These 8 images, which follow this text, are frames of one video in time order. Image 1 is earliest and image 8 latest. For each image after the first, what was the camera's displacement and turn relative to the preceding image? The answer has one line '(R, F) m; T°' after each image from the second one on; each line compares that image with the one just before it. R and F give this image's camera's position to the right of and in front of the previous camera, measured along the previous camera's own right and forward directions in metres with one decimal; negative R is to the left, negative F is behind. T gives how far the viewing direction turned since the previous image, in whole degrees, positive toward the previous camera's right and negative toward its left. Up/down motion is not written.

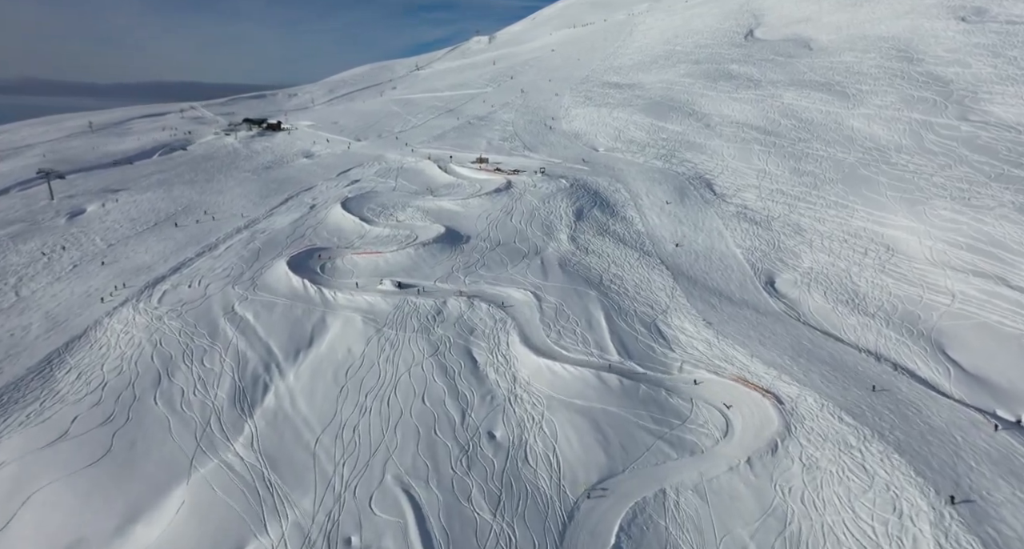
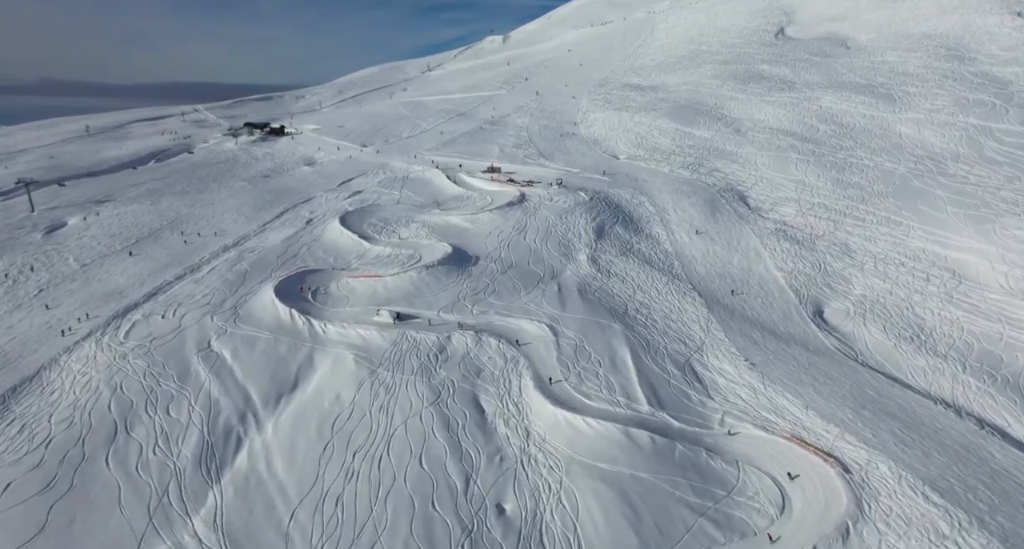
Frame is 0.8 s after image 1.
(-0.1, +2.0) m; -1°
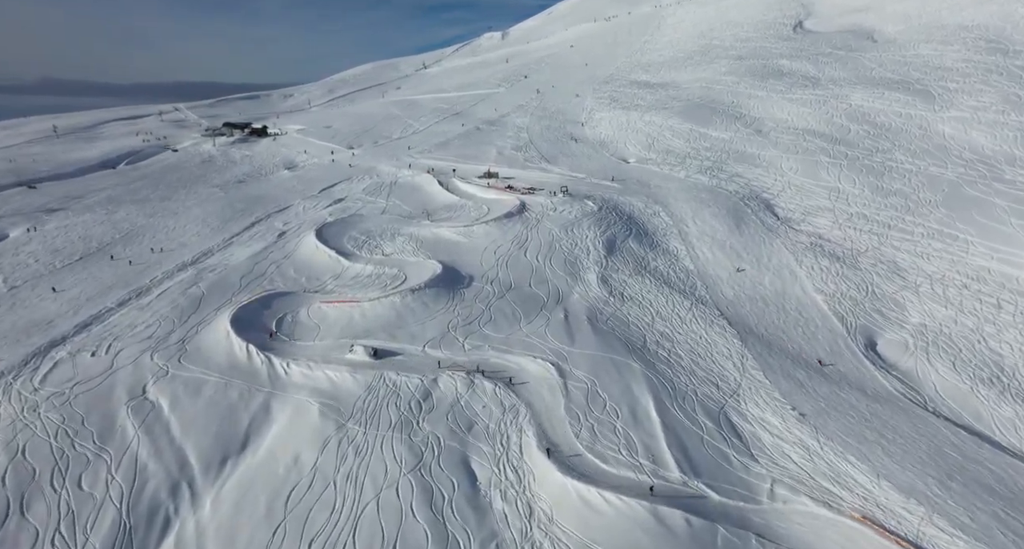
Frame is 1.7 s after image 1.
(0.0, +2.3) m; 0°
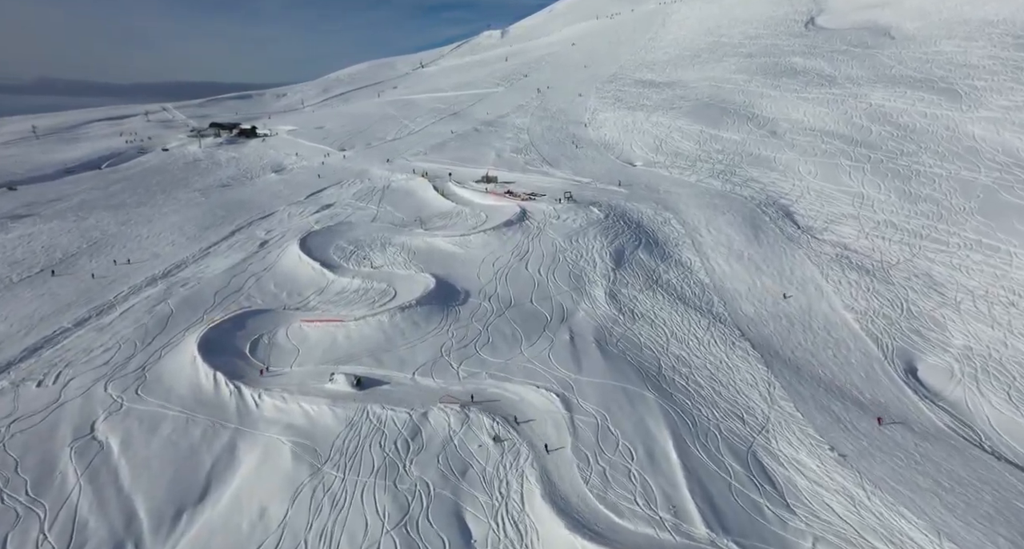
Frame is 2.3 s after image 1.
(0.0, +1.3) m; 0°
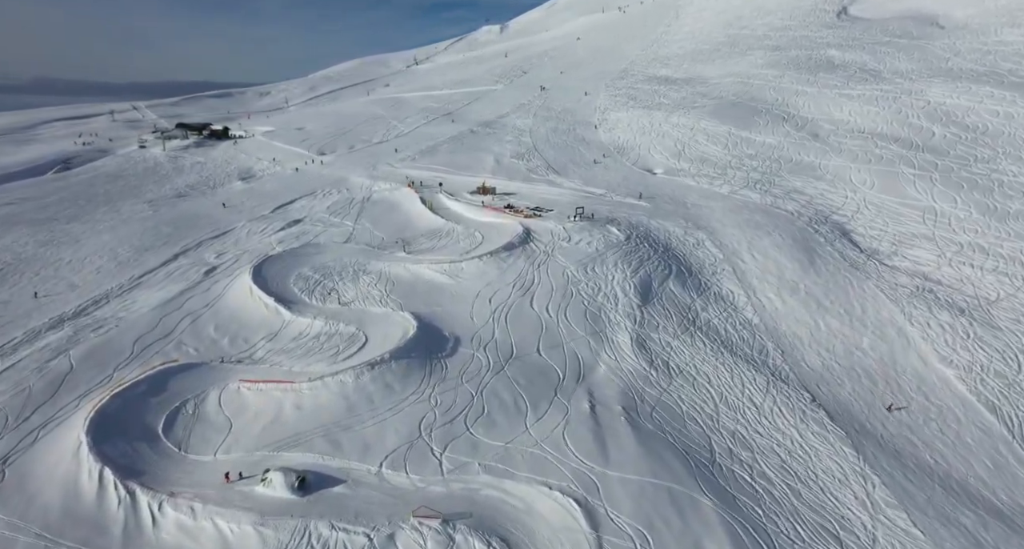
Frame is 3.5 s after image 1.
(0.0, +3.1) m; 0°
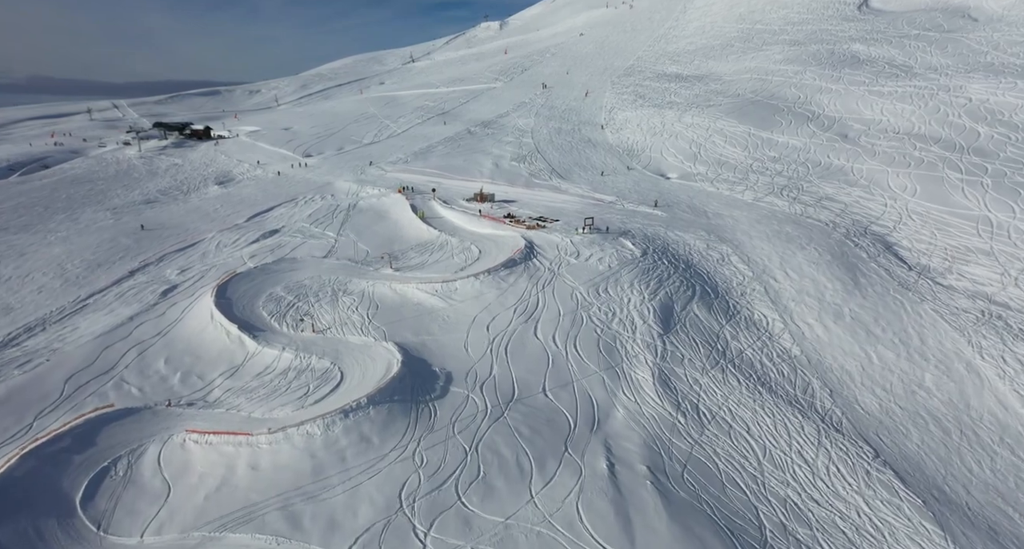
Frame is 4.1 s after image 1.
(0.0, +1.7) m; 0°
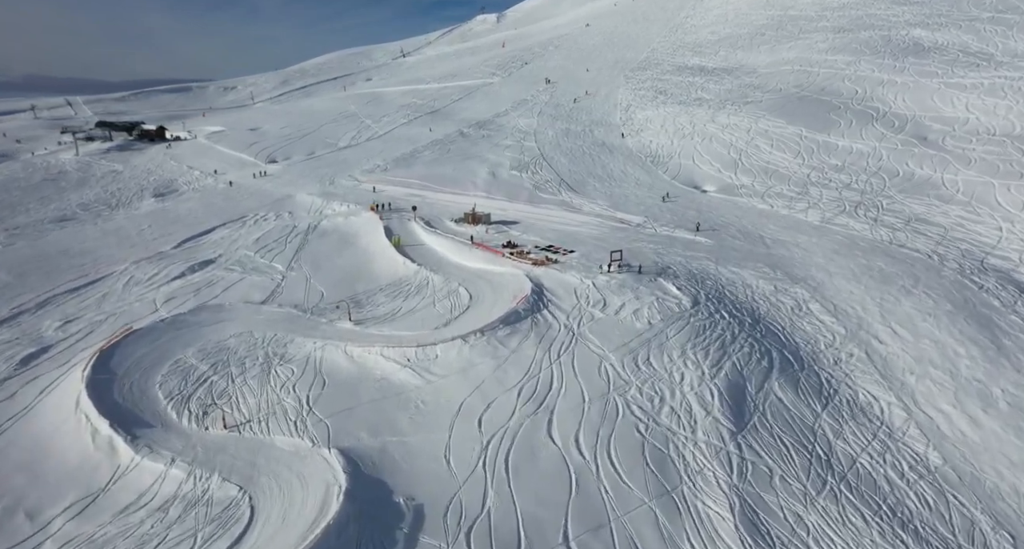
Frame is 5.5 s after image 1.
(-0.1, +3.5) m; 0°
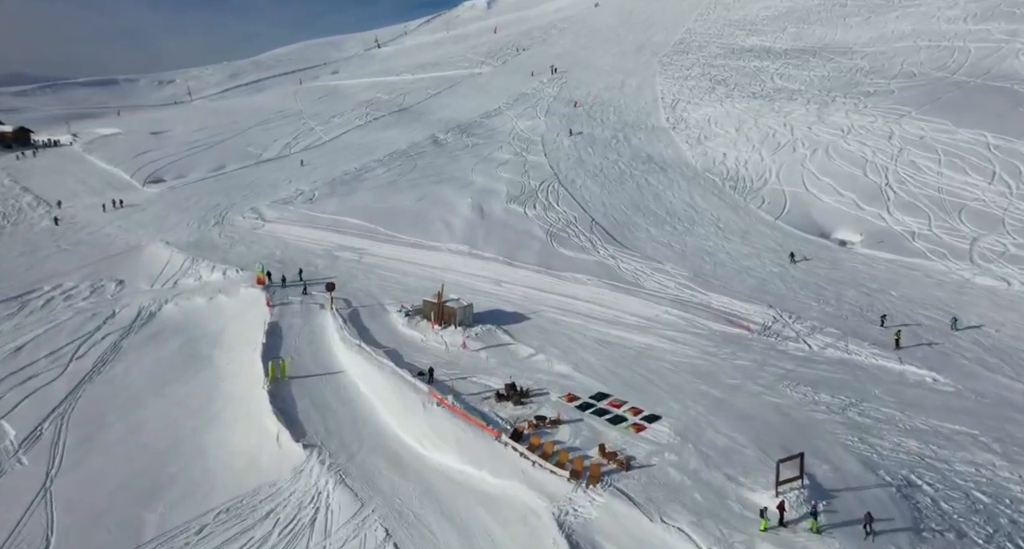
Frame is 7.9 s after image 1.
(-0.1, +6.4) m; +1°
